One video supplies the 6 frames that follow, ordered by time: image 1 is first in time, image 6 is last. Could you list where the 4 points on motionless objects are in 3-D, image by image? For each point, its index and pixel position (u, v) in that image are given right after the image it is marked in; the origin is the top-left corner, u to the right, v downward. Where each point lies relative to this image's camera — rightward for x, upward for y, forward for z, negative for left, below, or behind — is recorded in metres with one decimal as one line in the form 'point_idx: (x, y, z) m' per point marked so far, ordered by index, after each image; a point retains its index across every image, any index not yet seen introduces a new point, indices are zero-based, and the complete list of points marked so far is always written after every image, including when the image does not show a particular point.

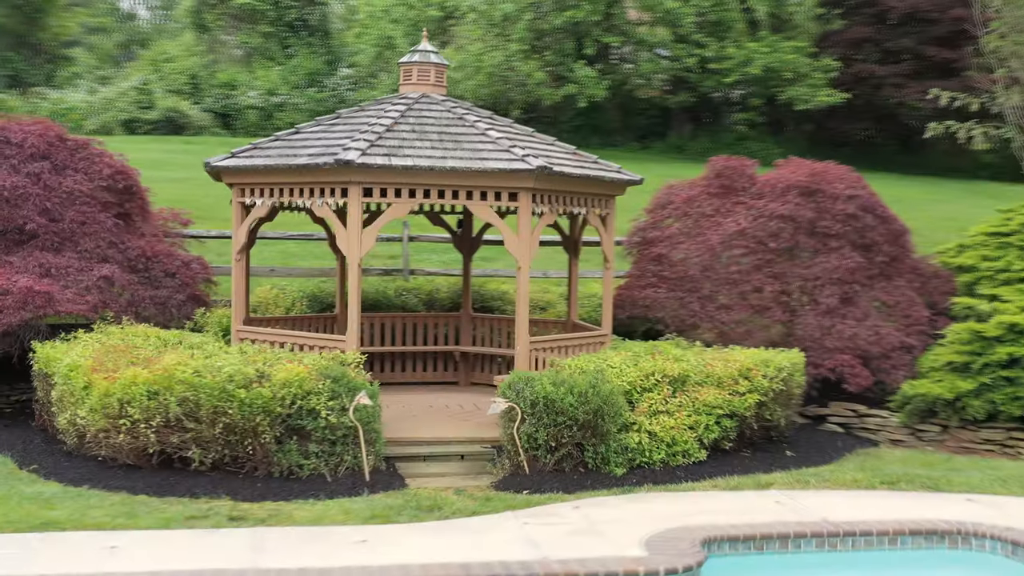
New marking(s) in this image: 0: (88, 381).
0: (-2.2, -0.5, +6.2) m
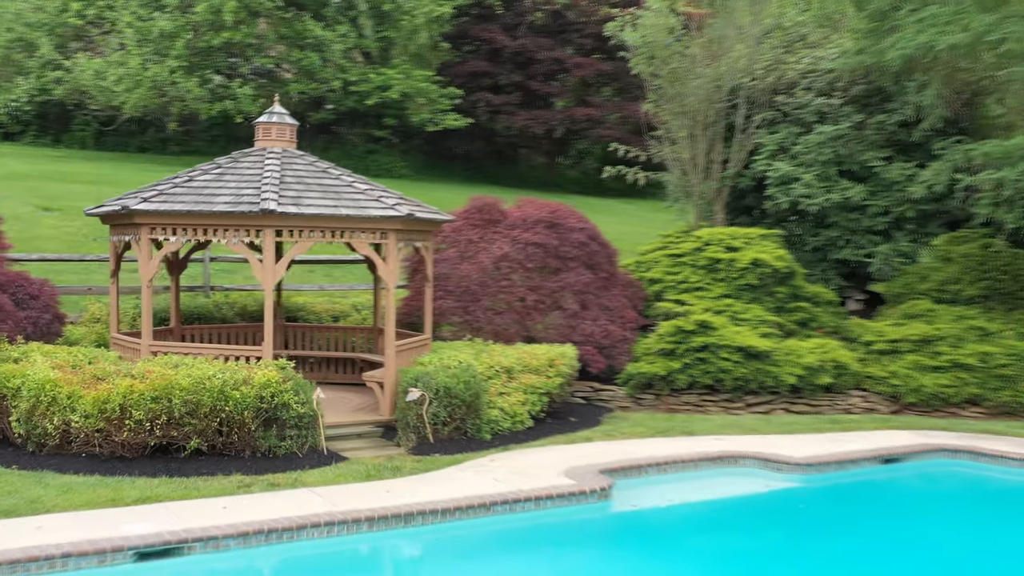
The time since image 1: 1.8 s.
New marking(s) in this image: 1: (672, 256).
0: (-2.8, -0.7, +7.5) m
1: (+1.6, +0.3, +11.8) m
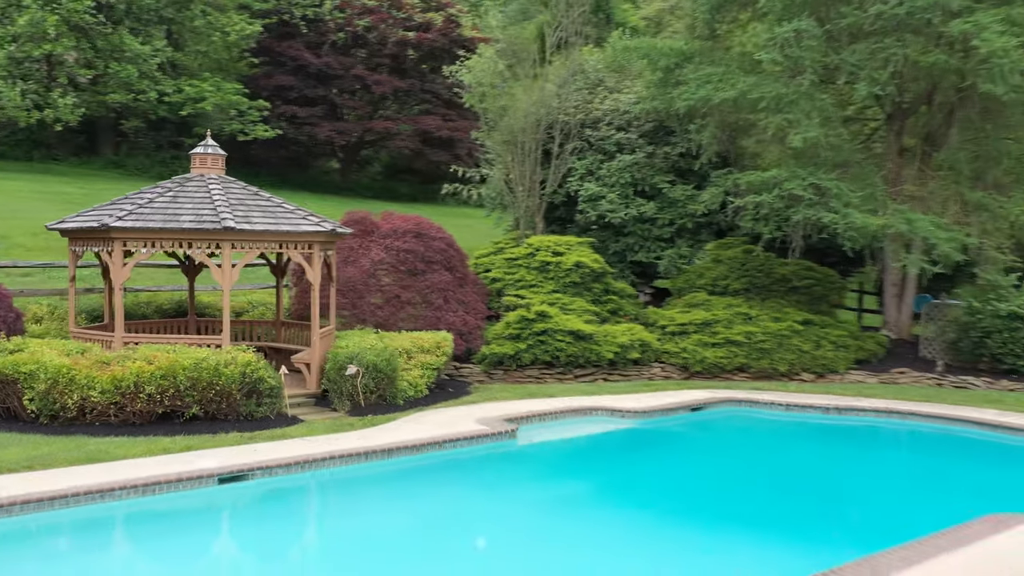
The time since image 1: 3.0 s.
0: (-3.4, -0.7, +9.5) m
1: (0.0, +0.4, +14.6) m
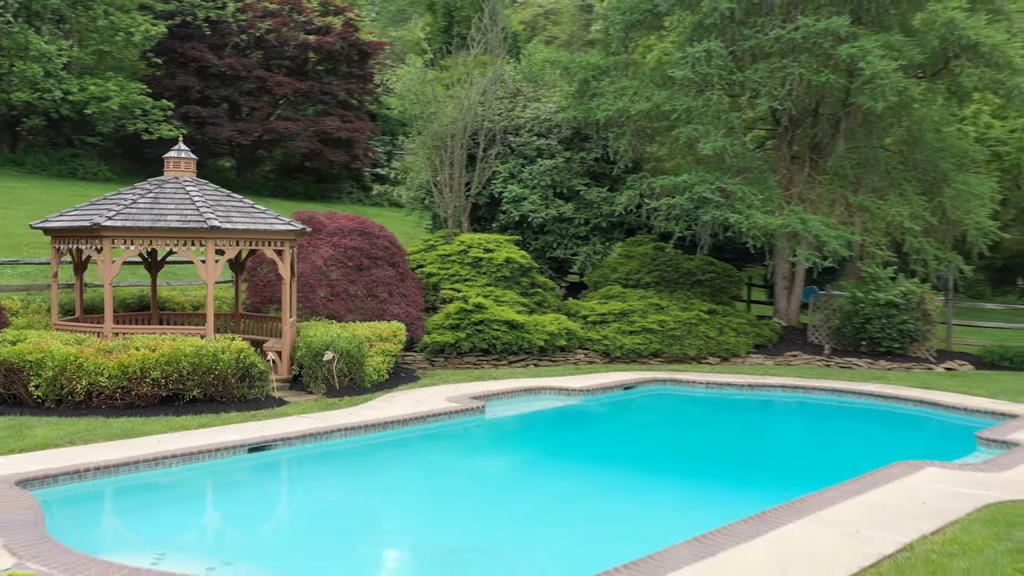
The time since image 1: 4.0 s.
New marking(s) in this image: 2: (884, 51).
0: (-3.7, -0.6, +10.3) m
1: (-0.9, +0.4, +15.8) m
2: (+4.5, +2.9, +14.2) m
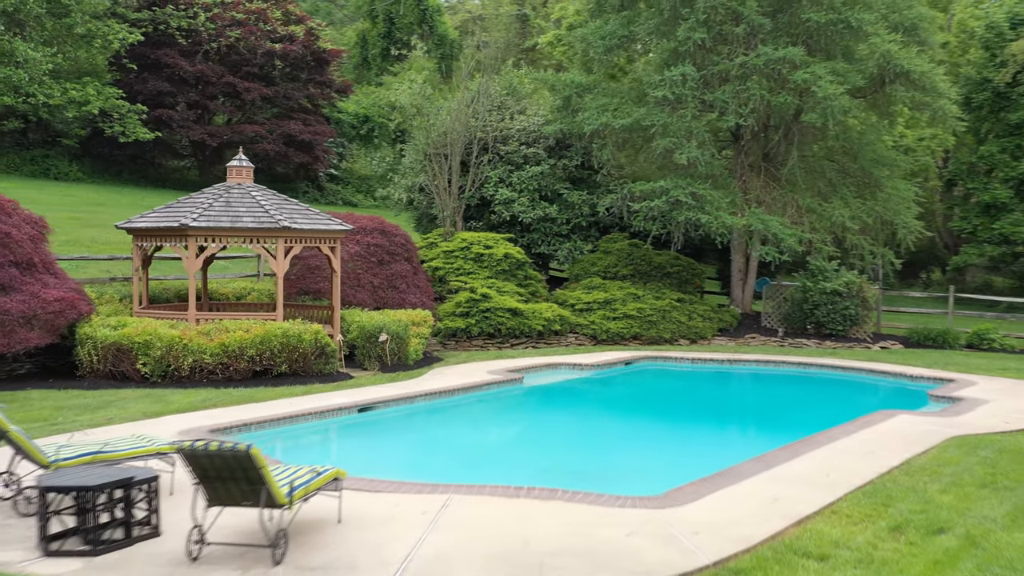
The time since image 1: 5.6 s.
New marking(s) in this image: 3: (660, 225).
0: (-3.2, -0.5, +12.1) m
1: (-1.0, +0.6, +17.8) m
2: (+4.5, +3.0, +16.6) m
3: (+2.3, +1.0, +18.4) m
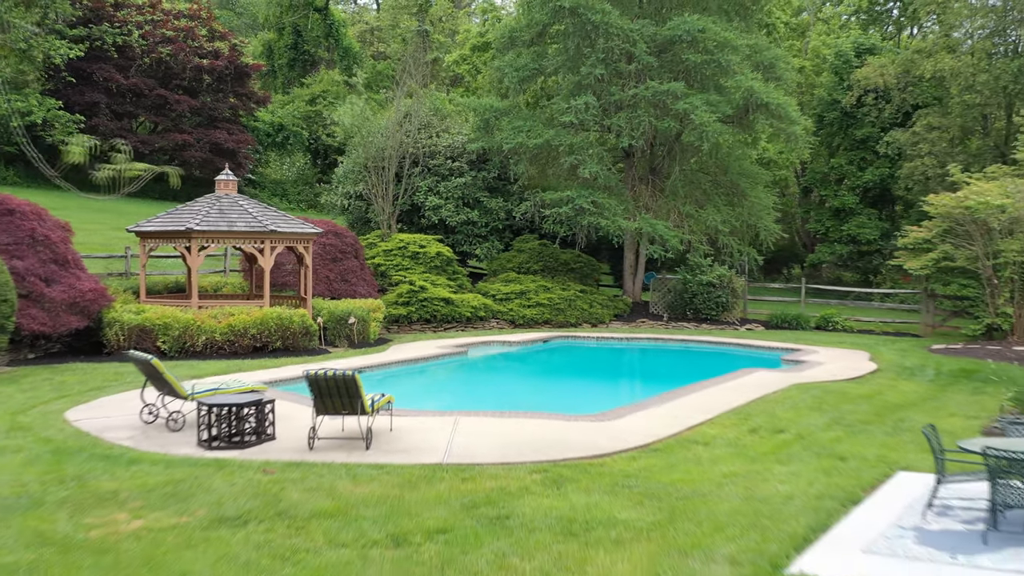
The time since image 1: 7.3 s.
0: (-3.9, -0.4, +15.0) m
1: (-2.3, +0.7, +20.9) m
2: (+3.4, +3.1, +20.3) m
3: (+1.0, +1.1, +21.8) m
